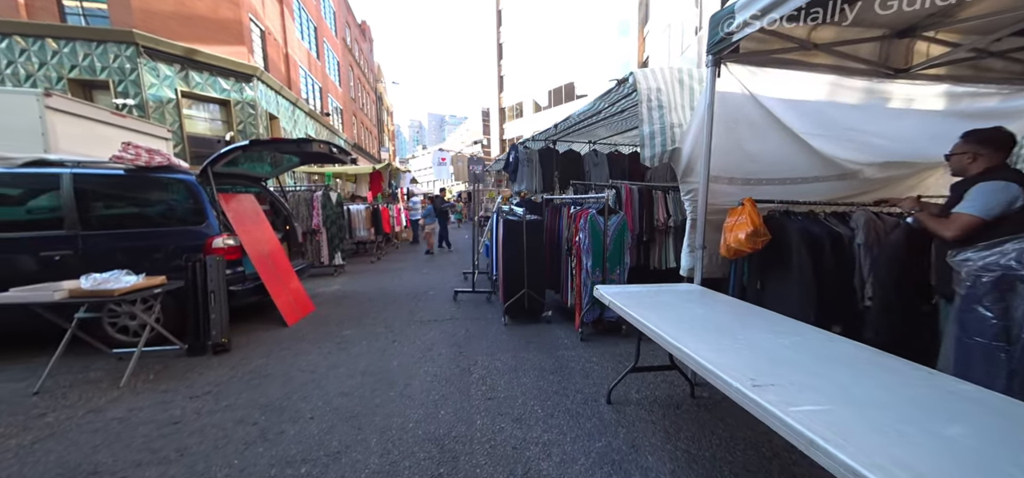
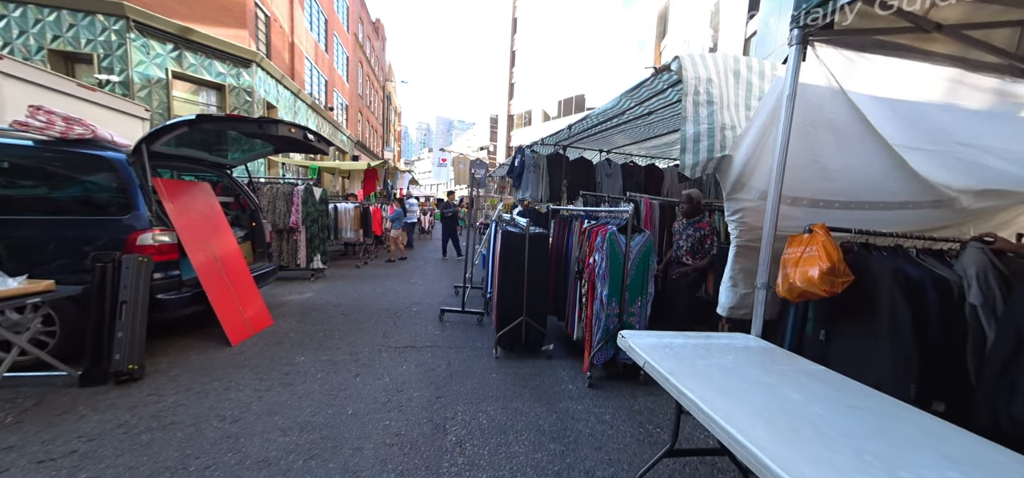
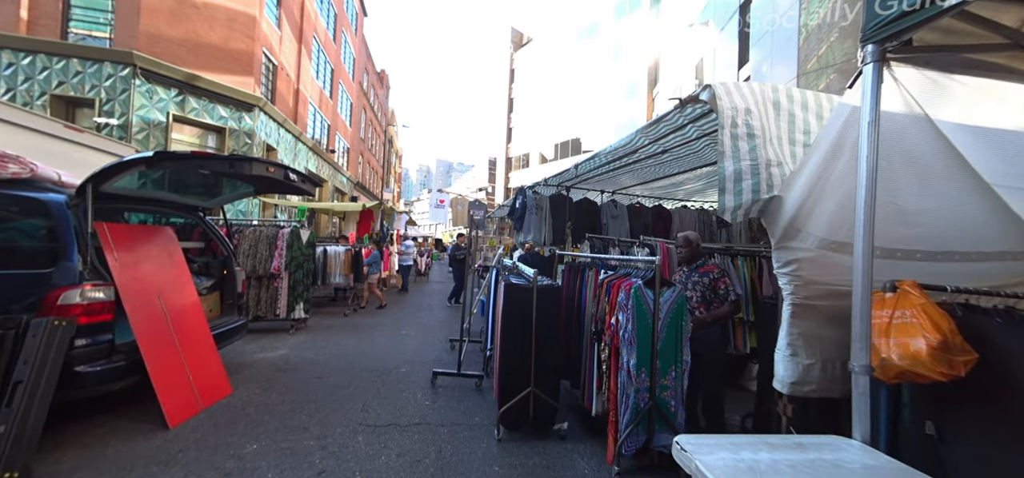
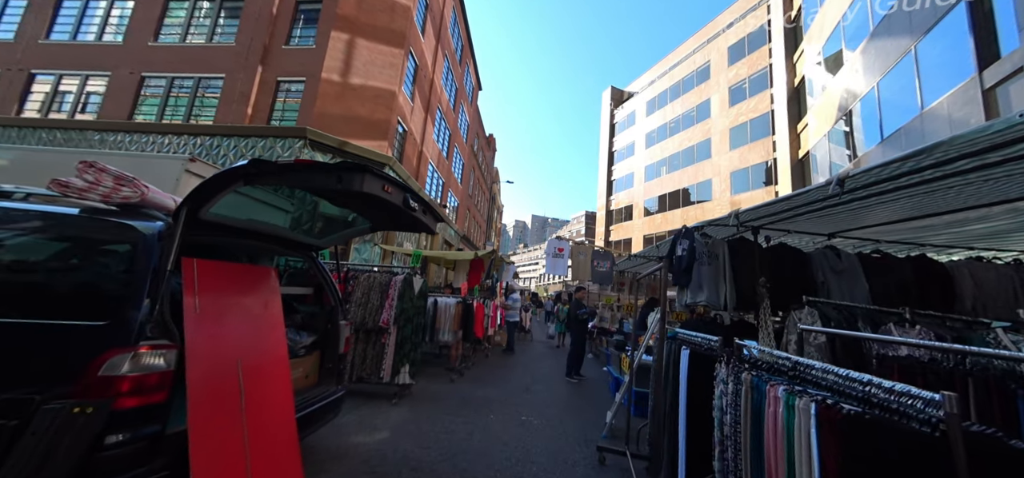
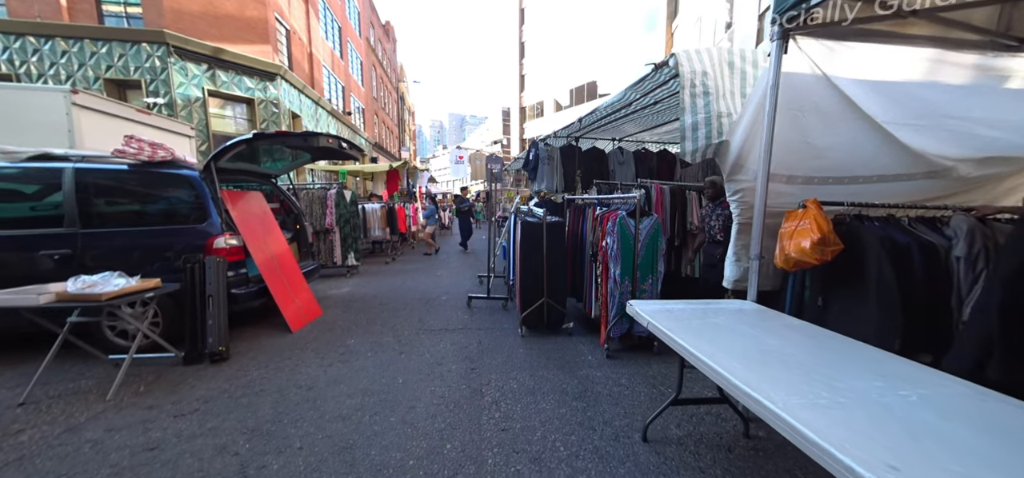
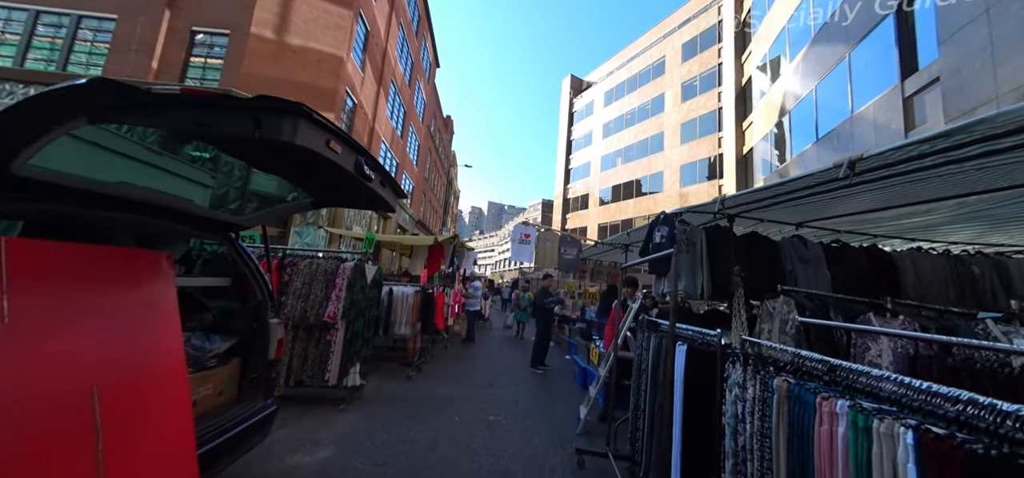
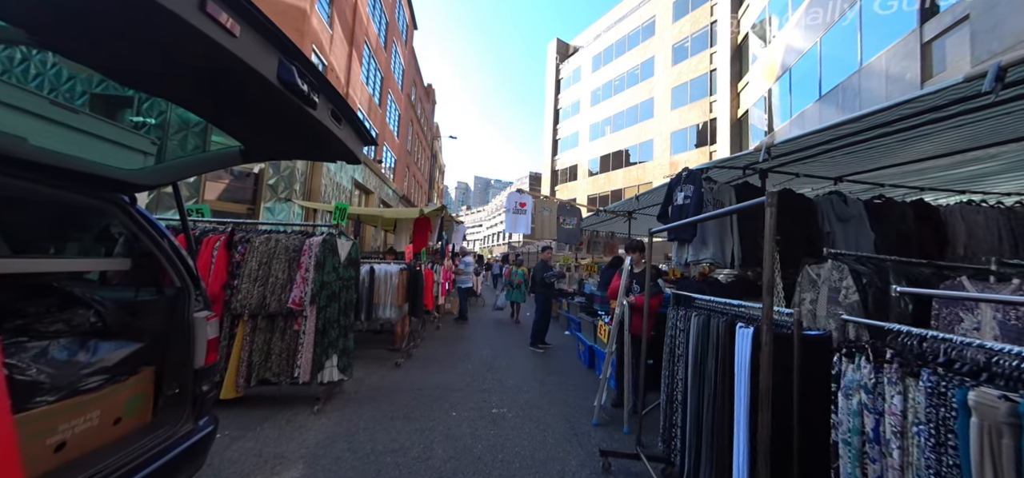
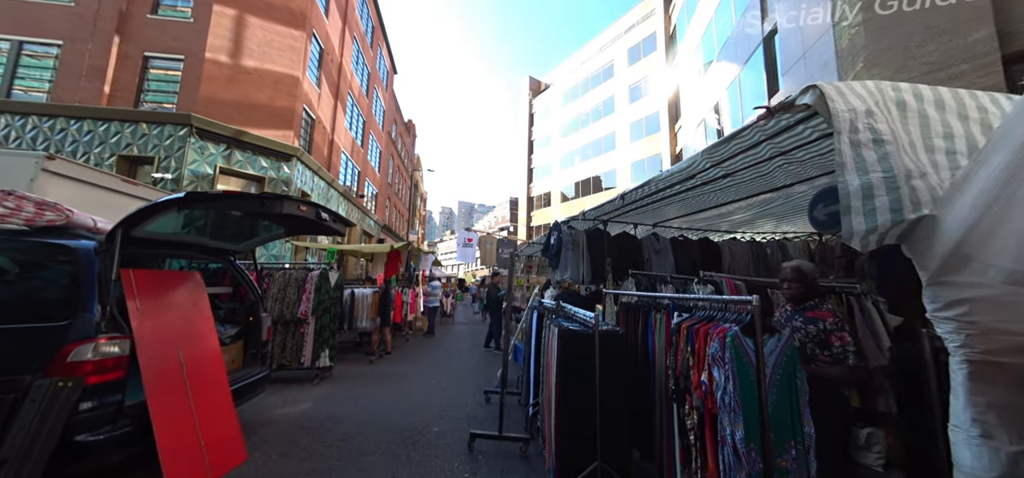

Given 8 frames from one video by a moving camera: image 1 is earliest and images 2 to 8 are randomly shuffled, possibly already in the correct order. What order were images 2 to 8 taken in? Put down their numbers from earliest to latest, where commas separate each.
5, 2, 3, 8, 4, 6, 7
